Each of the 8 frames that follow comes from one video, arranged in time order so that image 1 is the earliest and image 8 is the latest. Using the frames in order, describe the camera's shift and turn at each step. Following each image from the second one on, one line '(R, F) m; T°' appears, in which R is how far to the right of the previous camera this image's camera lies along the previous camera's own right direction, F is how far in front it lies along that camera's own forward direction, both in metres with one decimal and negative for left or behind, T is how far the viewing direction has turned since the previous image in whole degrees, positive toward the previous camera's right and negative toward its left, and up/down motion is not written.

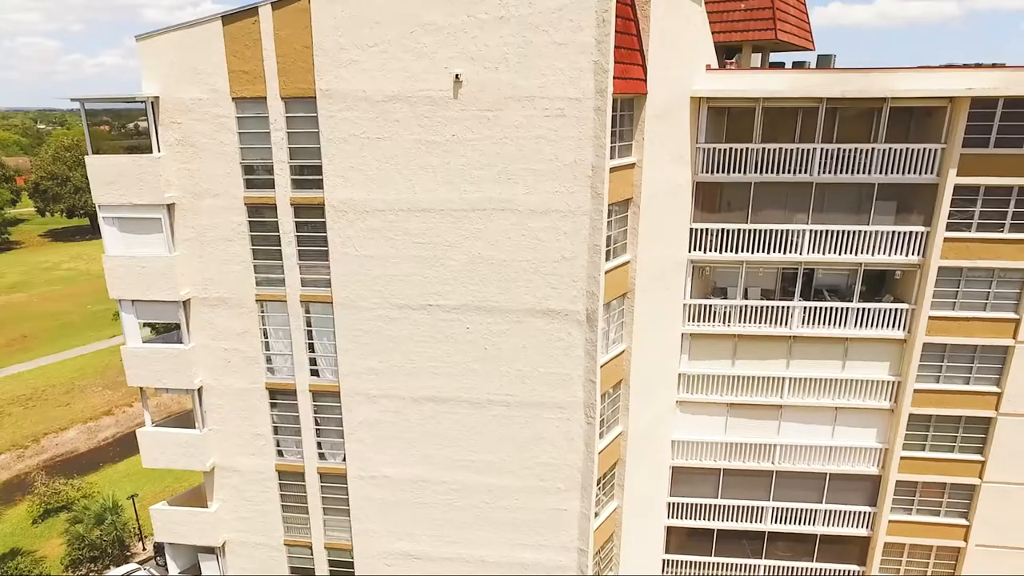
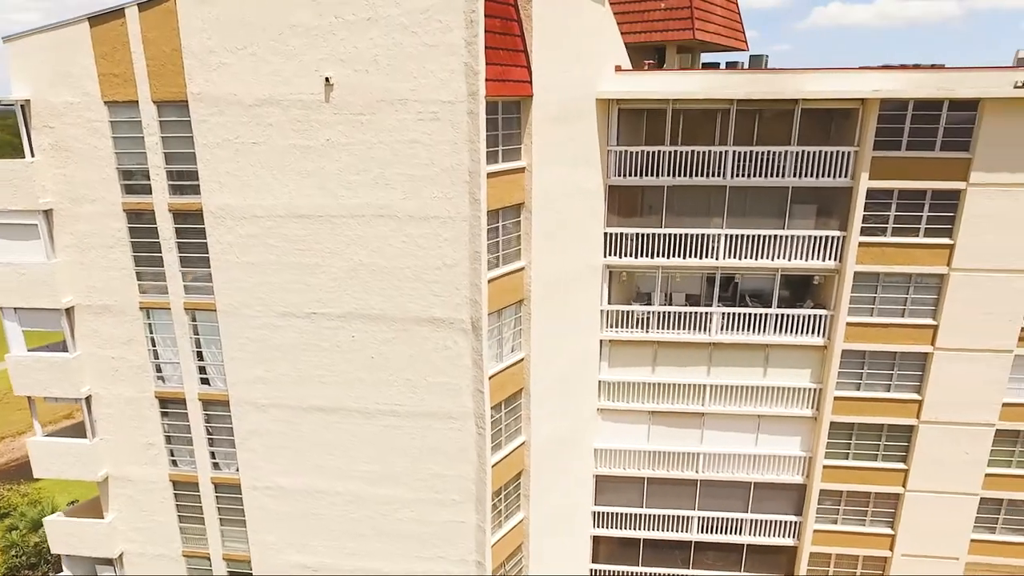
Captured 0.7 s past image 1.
(+1.5, +0.2) m; 0°
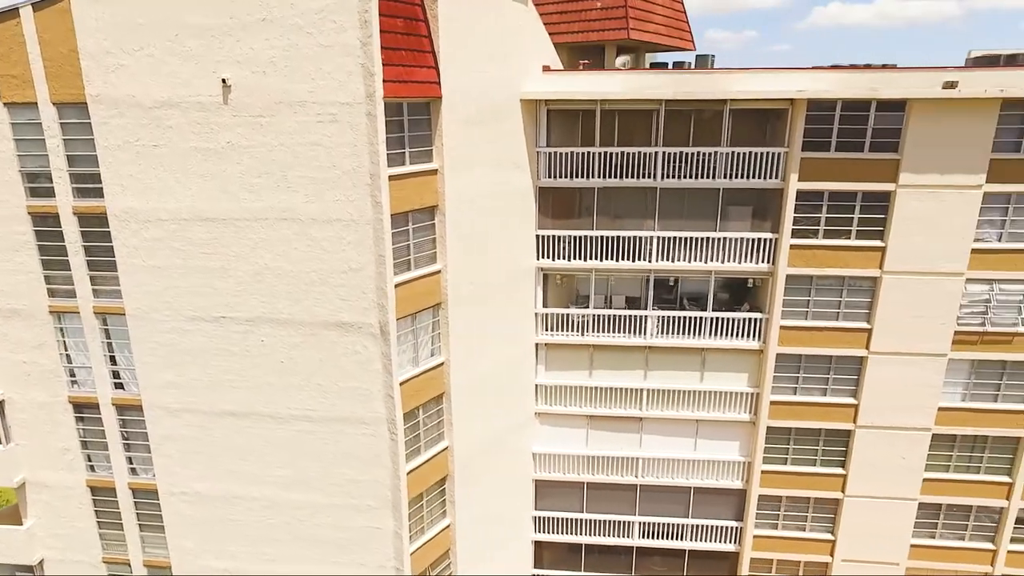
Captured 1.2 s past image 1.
(+1.2, +0.1) m; 0°
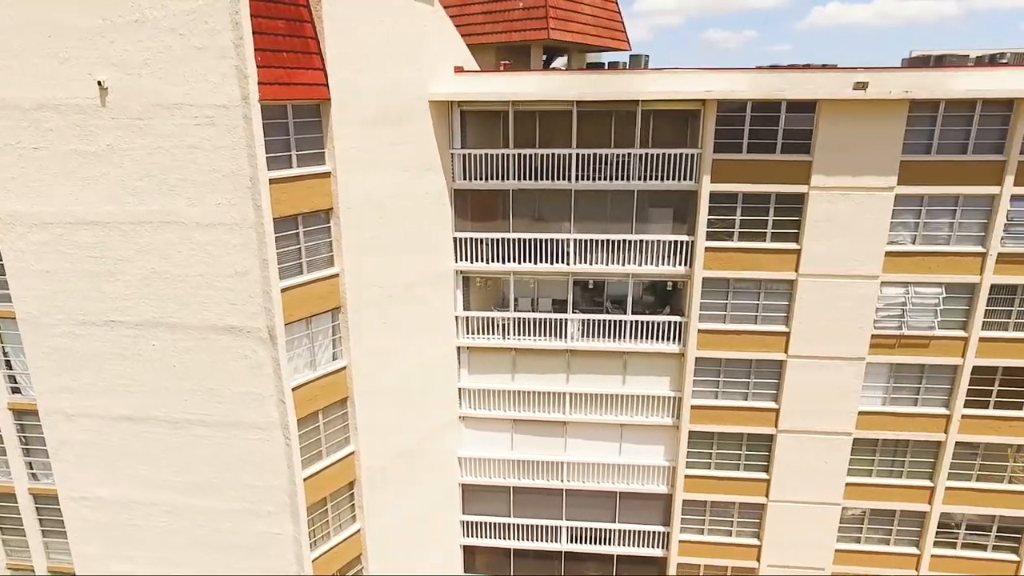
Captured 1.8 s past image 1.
(+1.4, +0.1) m; 0°
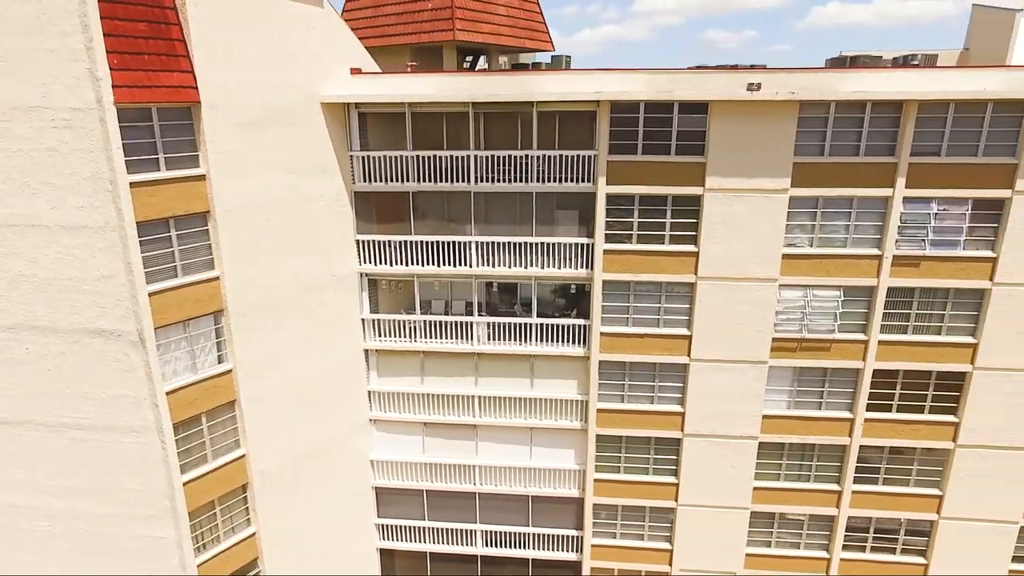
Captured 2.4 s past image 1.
(+1.6, +0.1) m; 0°
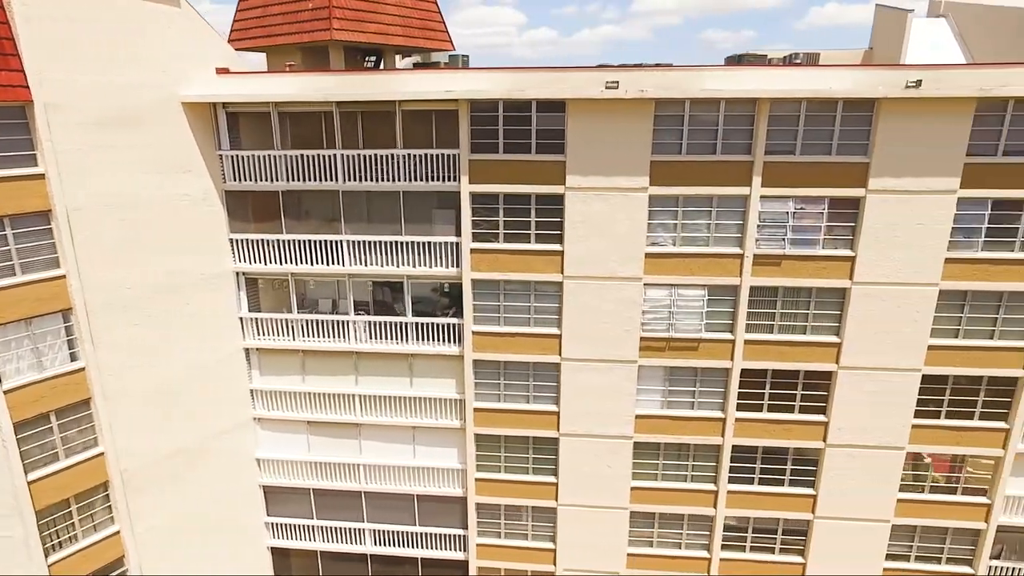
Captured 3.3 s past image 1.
(+2.0, 0.0) m; 0°
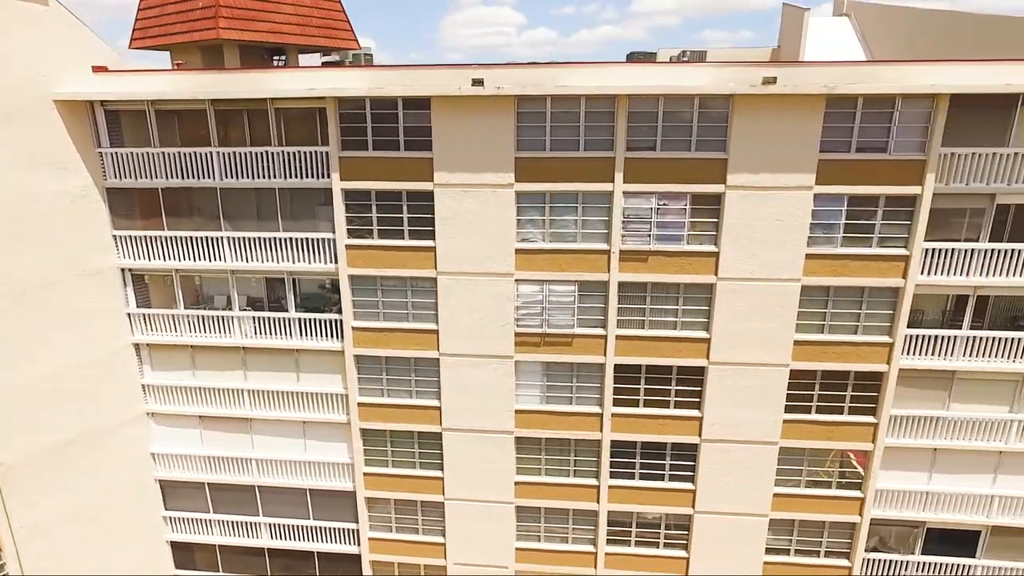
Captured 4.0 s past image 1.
(+1.9, -0.1) m; 0°
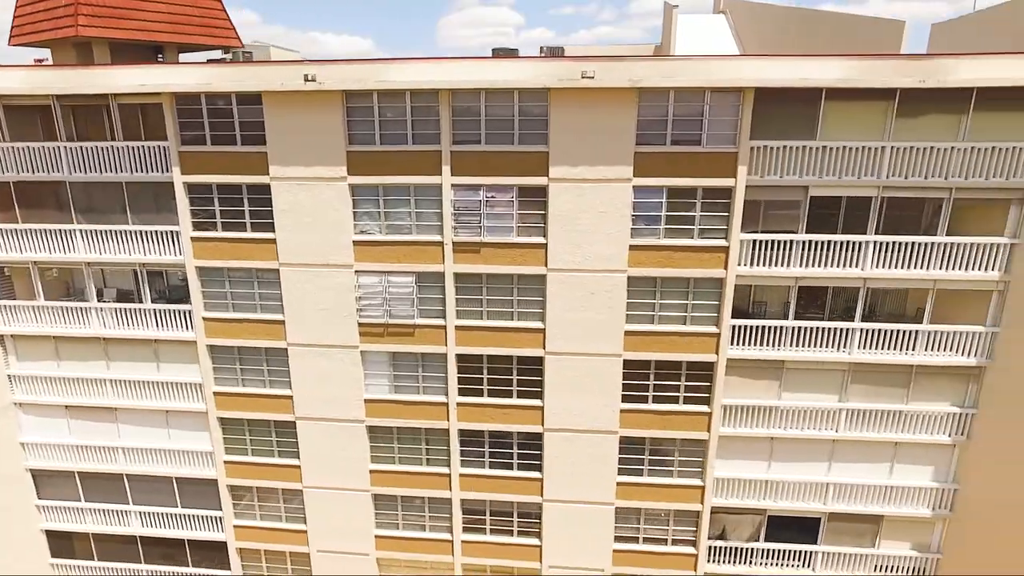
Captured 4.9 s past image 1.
(+2.5, -0.2) m; 0°
